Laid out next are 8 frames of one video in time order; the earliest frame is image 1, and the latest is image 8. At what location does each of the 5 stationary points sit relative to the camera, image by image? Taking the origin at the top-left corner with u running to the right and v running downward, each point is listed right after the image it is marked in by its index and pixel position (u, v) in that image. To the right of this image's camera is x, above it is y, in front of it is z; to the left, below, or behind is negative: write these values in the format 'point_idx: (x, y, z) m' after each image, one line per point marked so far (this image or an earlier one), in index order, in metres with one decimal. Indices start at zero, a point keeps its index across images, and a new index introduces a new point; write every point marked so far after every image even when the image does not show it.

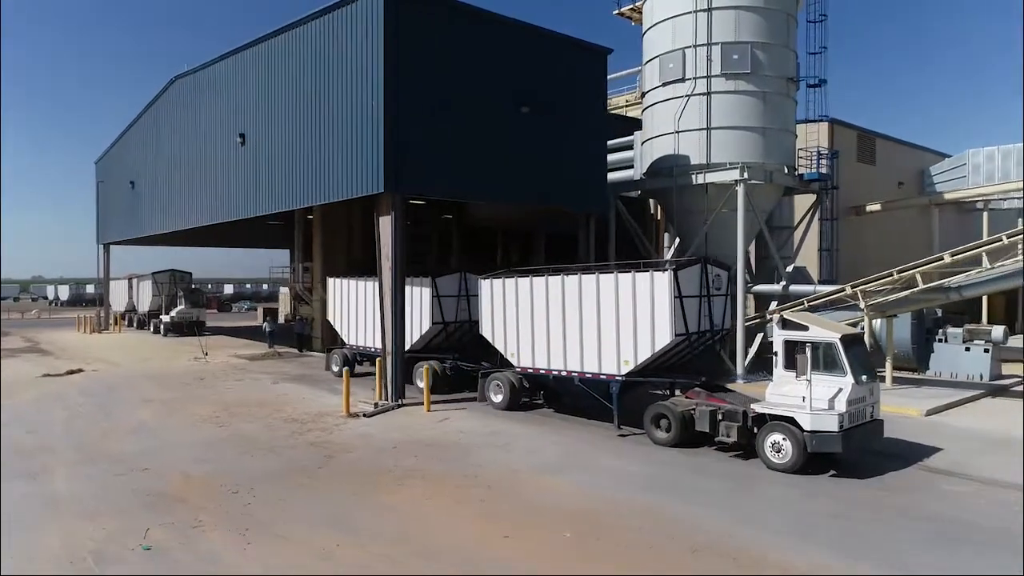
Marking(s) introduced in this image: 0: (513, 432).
0: (0.0, -2.8, +13.9) m
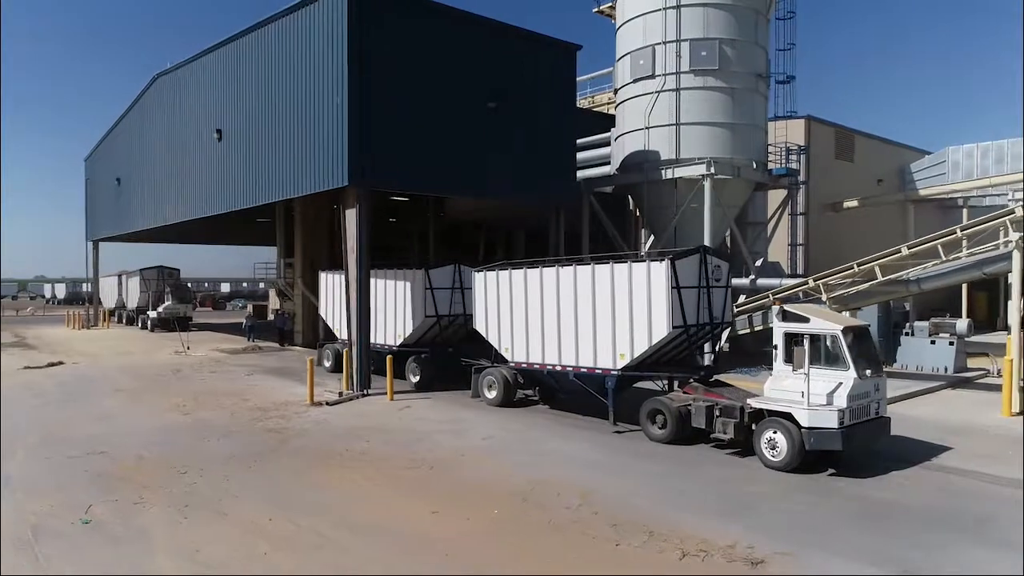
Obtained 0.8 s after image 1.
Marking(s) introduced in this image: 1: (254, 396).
0: (-0.8, -2.6, +14.2) m
1: (-6.0, -2.5, +16.6) m
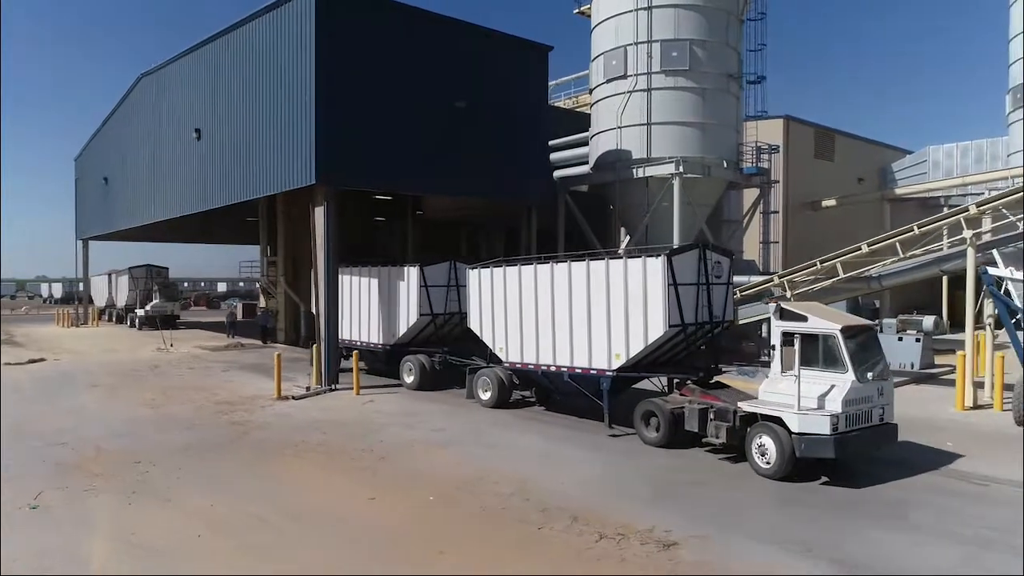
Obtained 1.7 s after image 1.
0: (-1.6, -2.5, +14.5) m
1: (-6.8, -2.4, +16.9) m
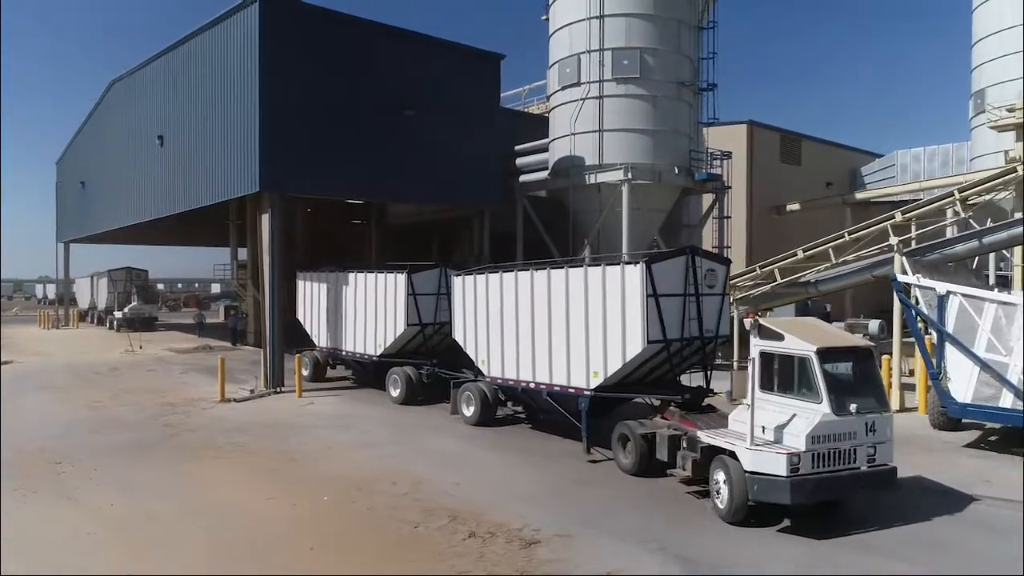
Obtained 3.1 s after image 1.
0: (-3.1, -2.7, +14.9) m
1: (-8.2, -2.5, +17.3) m
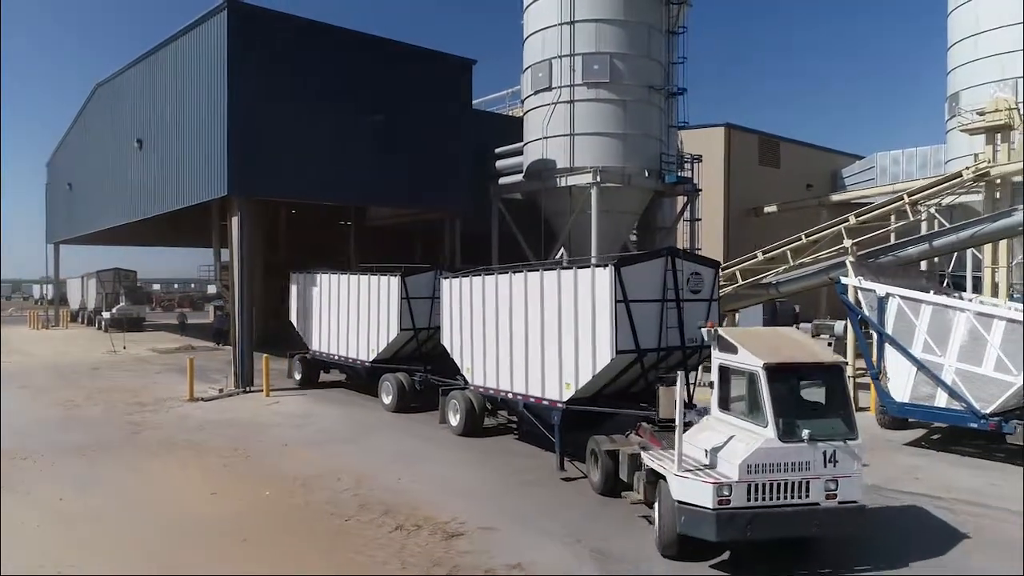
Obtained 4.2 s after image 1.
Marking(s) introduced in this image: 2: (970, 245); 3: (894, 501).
0: (-3.9, -2.7, +15.3) m
1: (-9.0, -2.6, +17.6) m
2: (+9.8, +0.9, +15.4) m
3: (+5.3, -3.0, +10.0) m
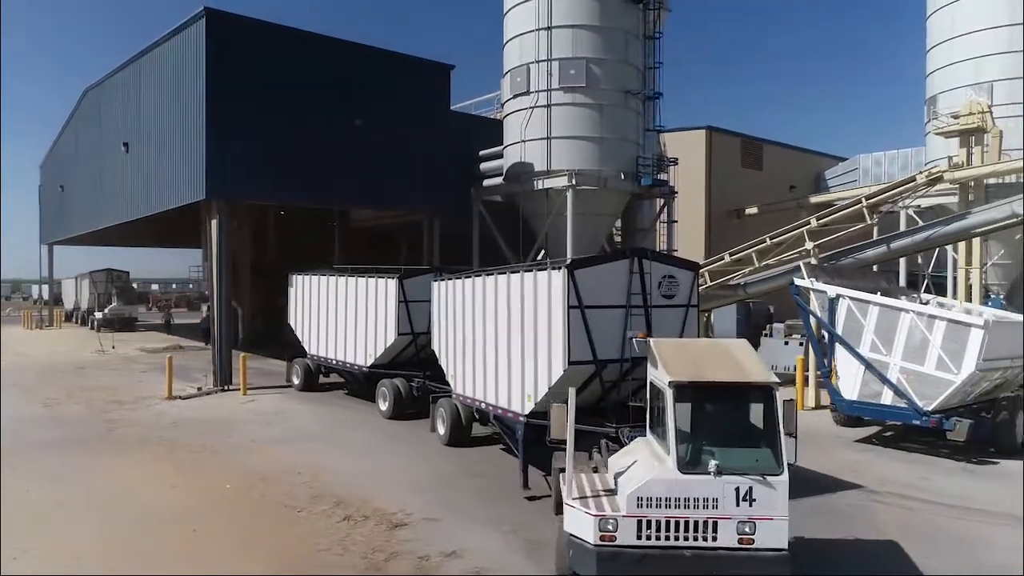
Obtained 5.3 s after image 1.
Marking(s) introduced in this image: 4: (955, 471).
0: (-4.6, -2.7, +15.7) m
1: (-9.7, -2.6, +18.1) m
2: (+9.1, +0.9, +15.8) m
3: (+4.6, -3.0, +10.4) m
4: (+7.1, -2.9, +11.6) m
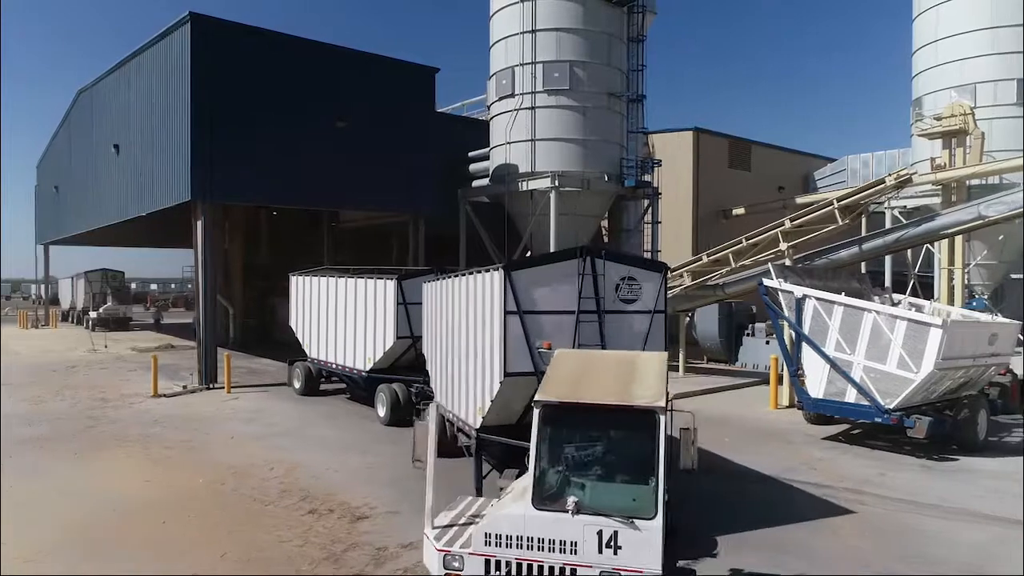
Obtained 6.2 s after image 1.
0: (-5.1, -2.7, +16.0) m
1: (-10.2, -2.6, +18.4) m
2: (+8.6, +0.9, +16.1) m
3: (+4.1, -3.0, +10.7) m
4: (+6.6, -3.0, +11.9) m
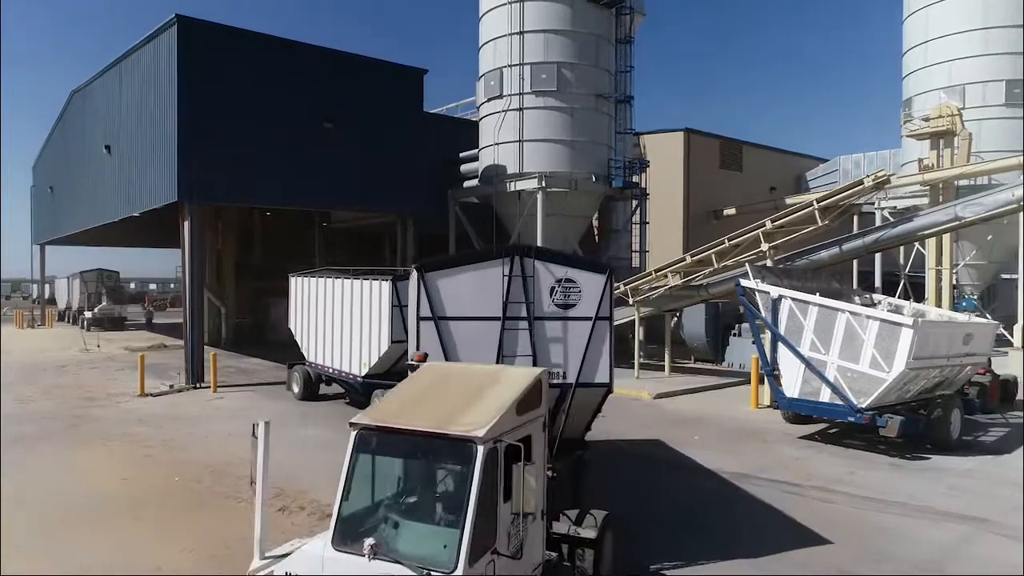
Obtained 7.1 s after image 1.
0: (-5.5, -2.7, +16.1) m
1: (-10.6, -2.6, +18.5) m
2: (+8.2, +0.9, +16.2) m
3: (+3.7, -3.0, +10.8) m
4: (+6.2, -3.0, +12.0) m
